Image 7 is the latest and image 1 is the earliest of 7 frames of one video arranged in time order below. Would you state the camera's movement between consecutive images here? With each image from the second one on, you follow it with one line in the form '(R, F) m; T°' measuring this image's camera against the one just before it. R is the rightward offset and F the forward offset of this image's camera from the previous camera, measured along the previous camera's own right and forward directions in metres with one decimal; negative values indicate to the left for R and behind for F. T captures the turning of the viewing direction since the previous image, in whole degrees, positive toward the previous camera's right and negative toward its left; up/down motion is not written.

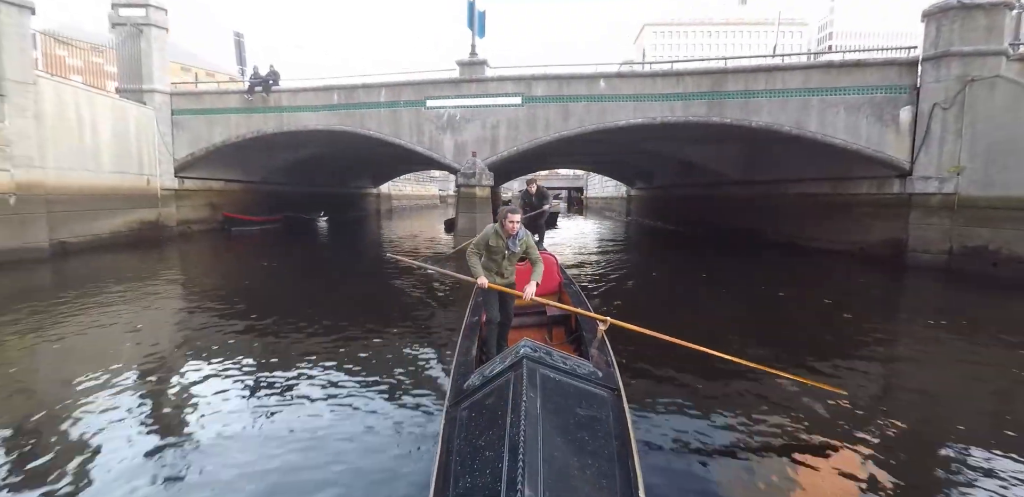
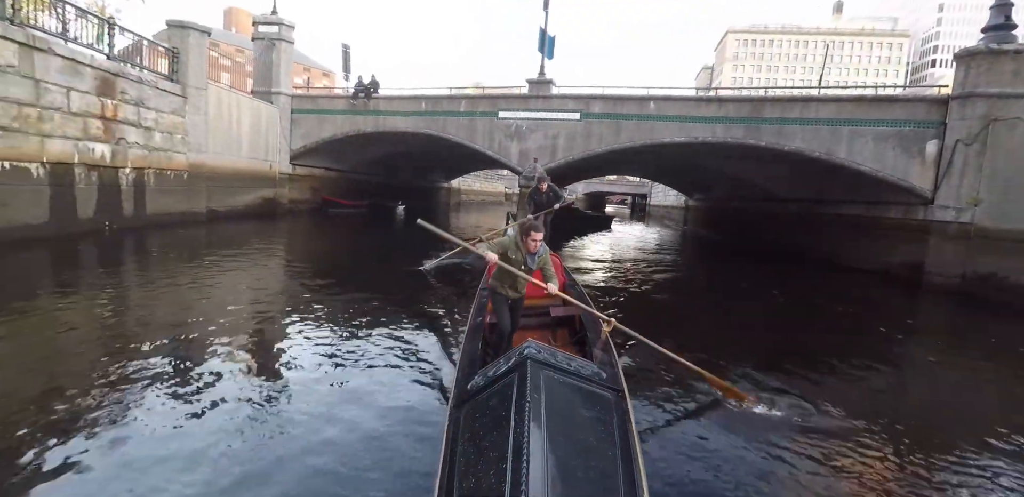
(+0.4, -1.9) m; -8°
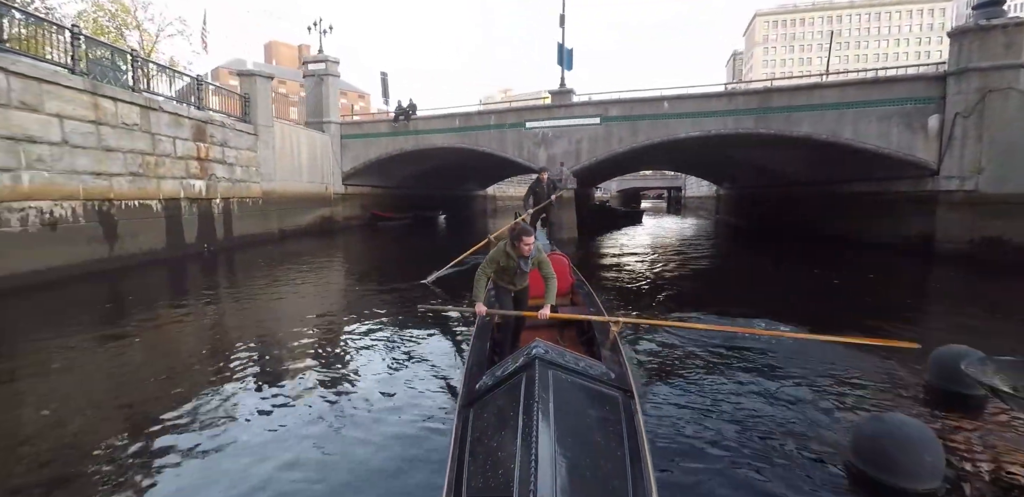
(+0.2, -1.4) m; -5°
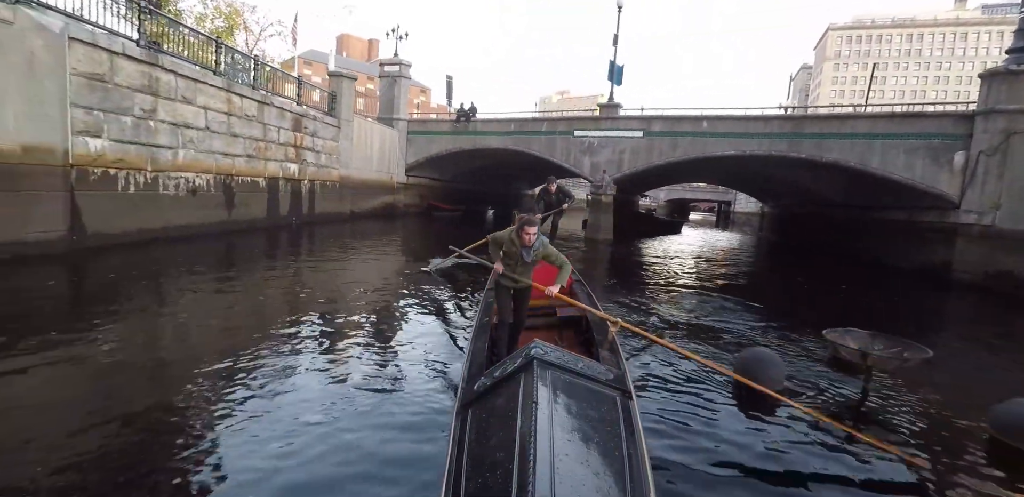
(+0.2, -1.7) m; -6°
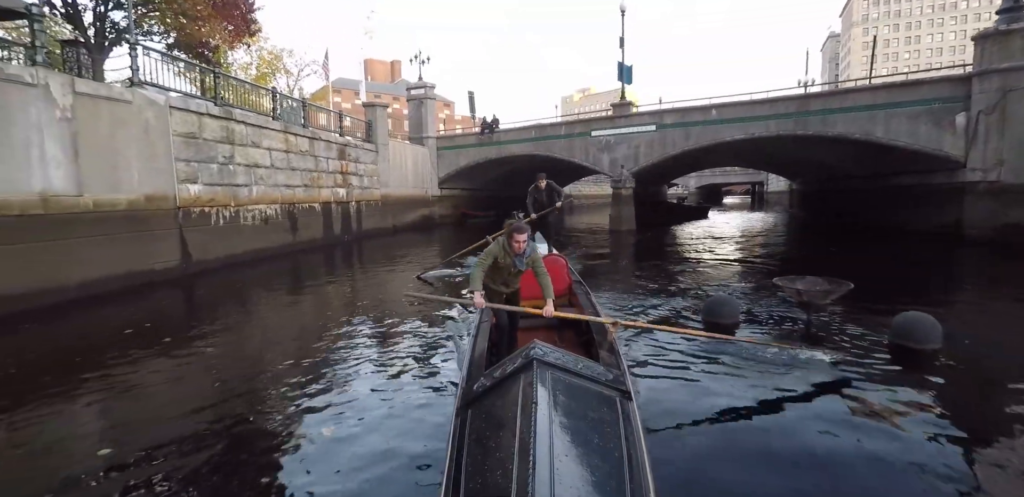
(+0.2, -1.4) m; -5°
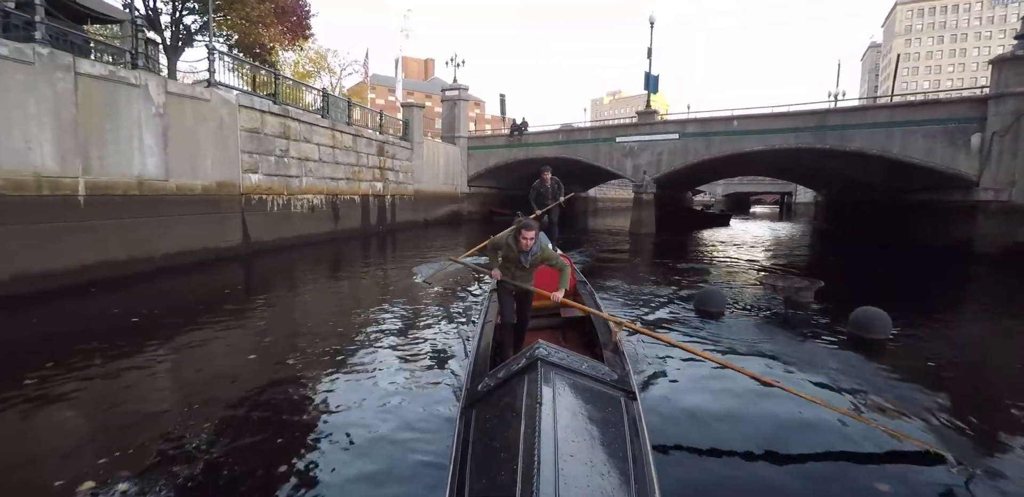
(0.0, -1.0) m; -3°
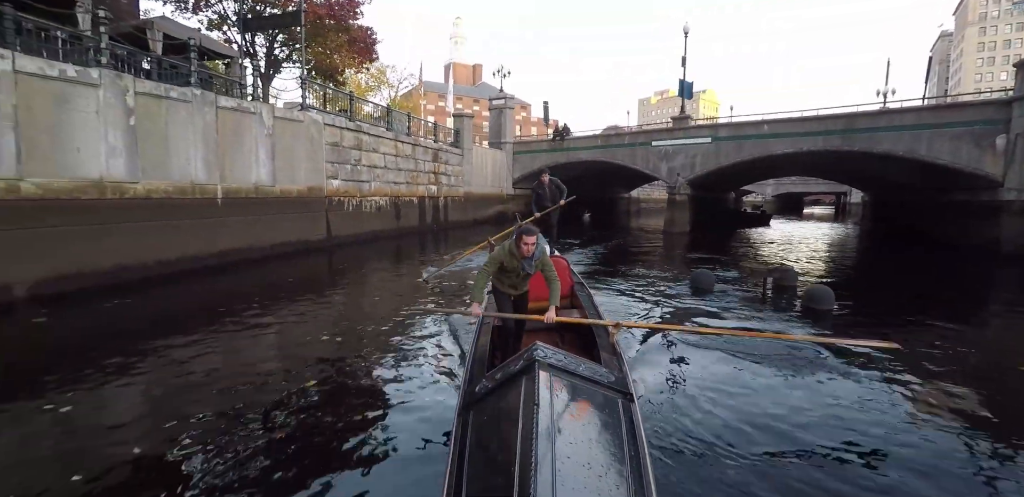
(+0.3, -1.7) m; -6°
